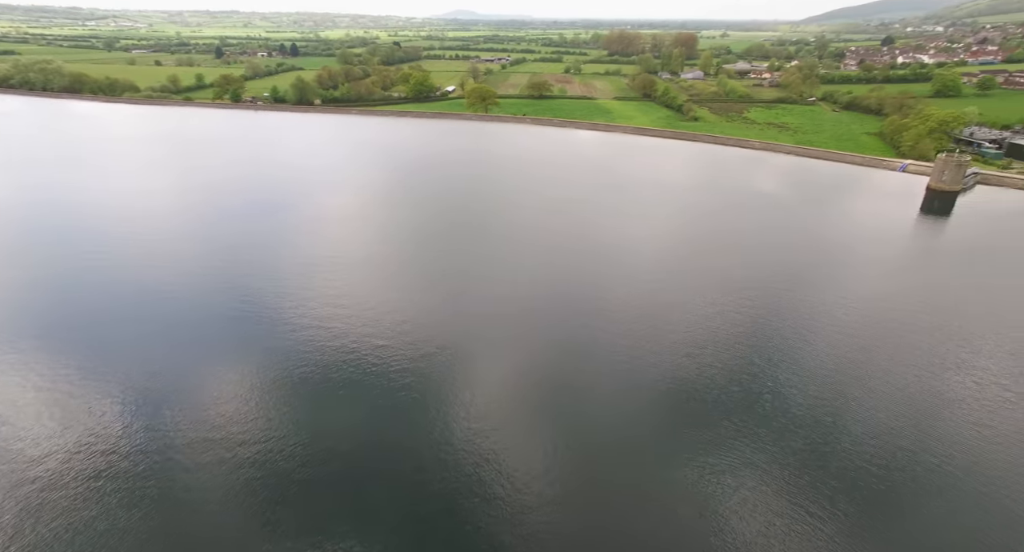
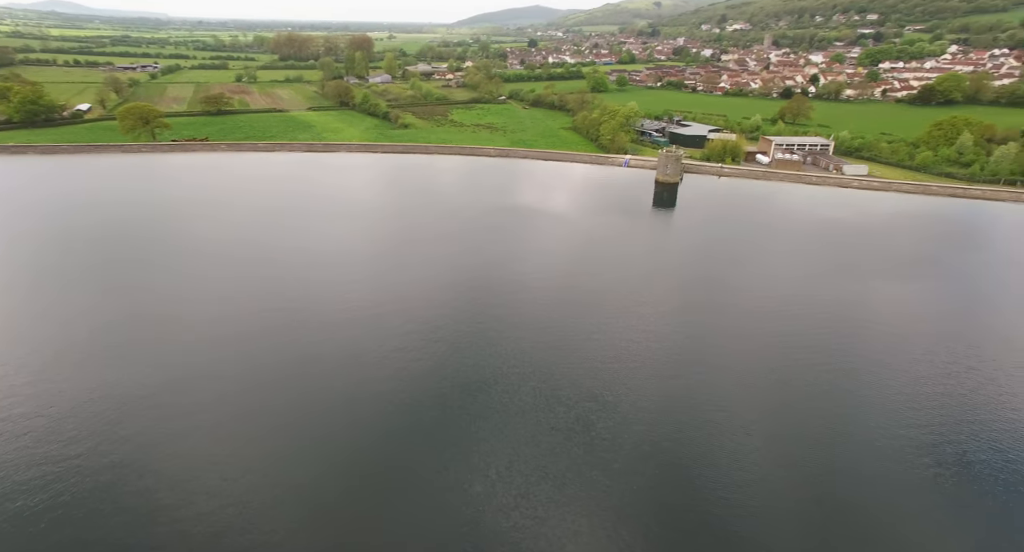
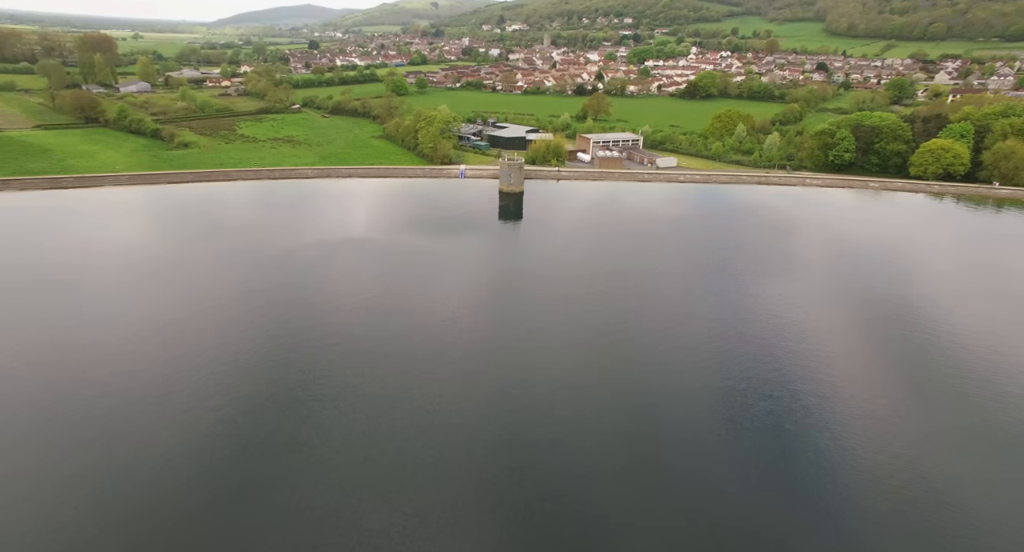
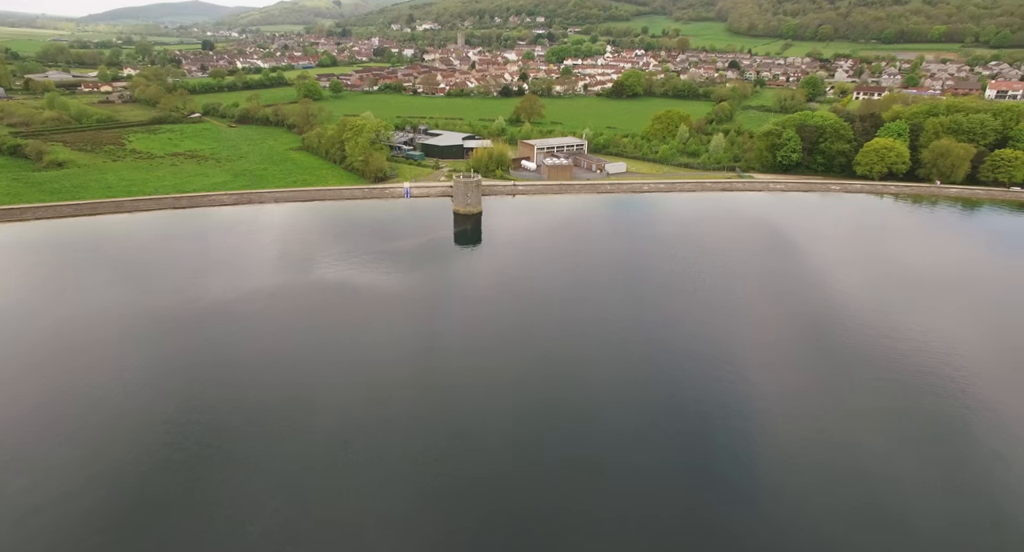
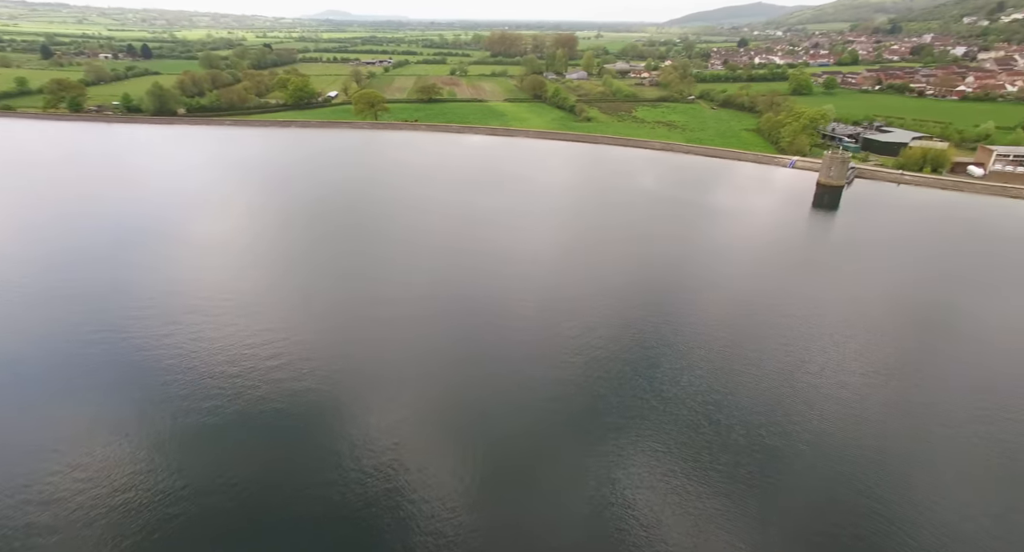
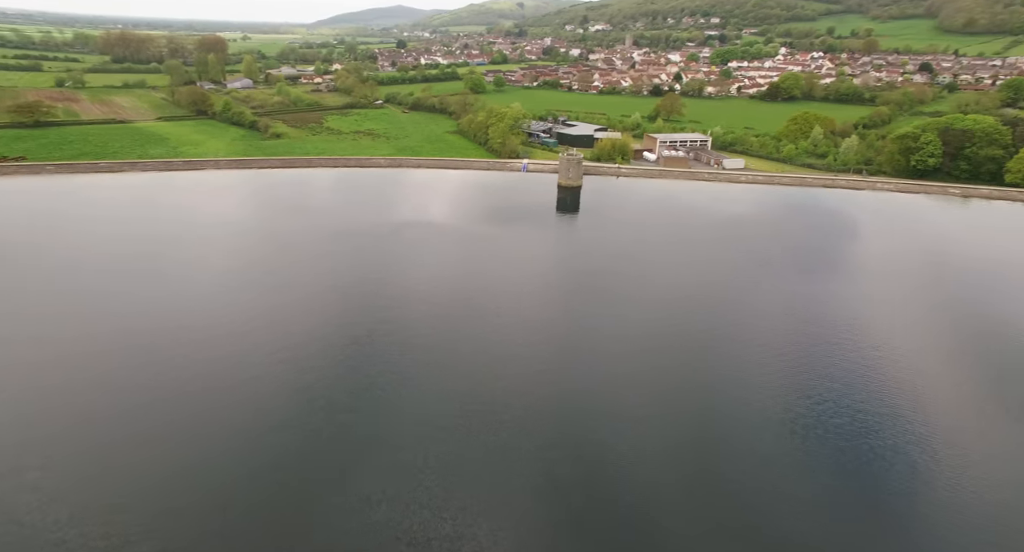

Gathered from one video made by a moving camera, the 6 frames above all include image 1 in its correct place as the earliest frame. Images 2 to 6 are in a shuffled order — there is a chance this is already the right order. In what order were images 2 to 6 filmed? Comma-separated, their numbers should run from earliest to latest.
5, 2, 6, 3, 4
